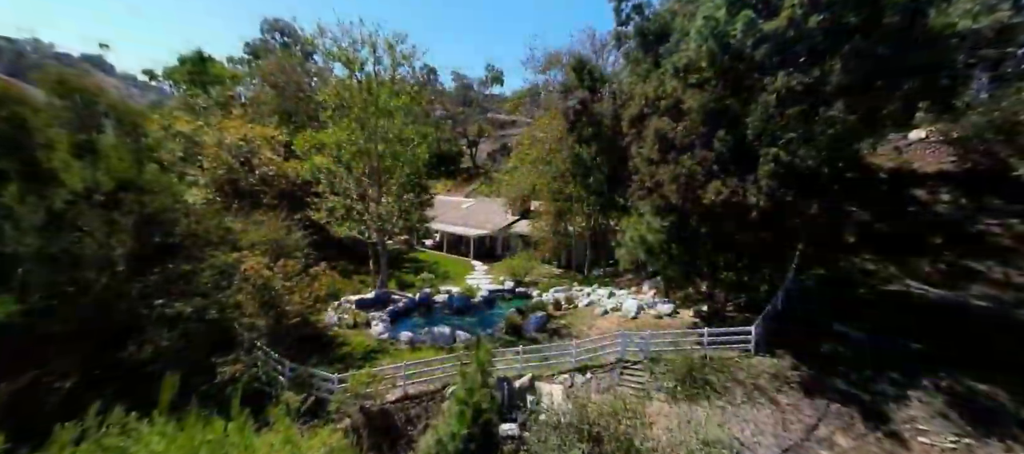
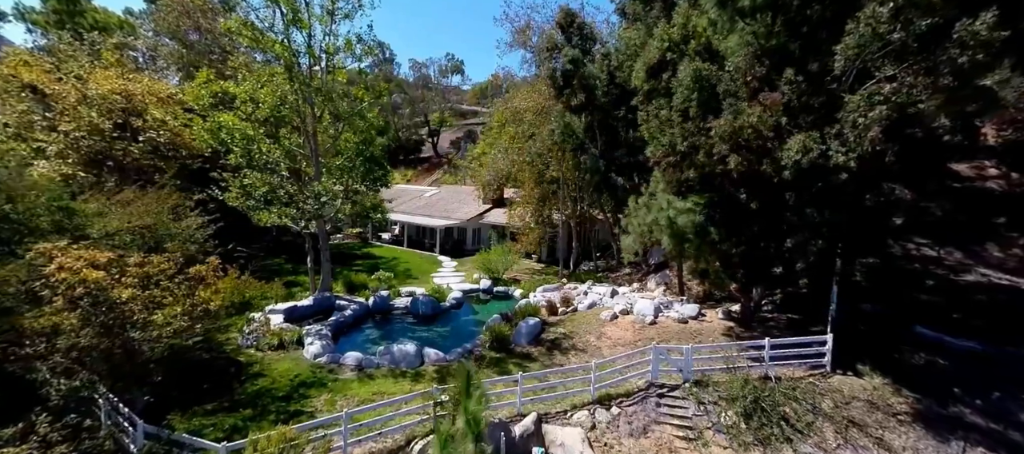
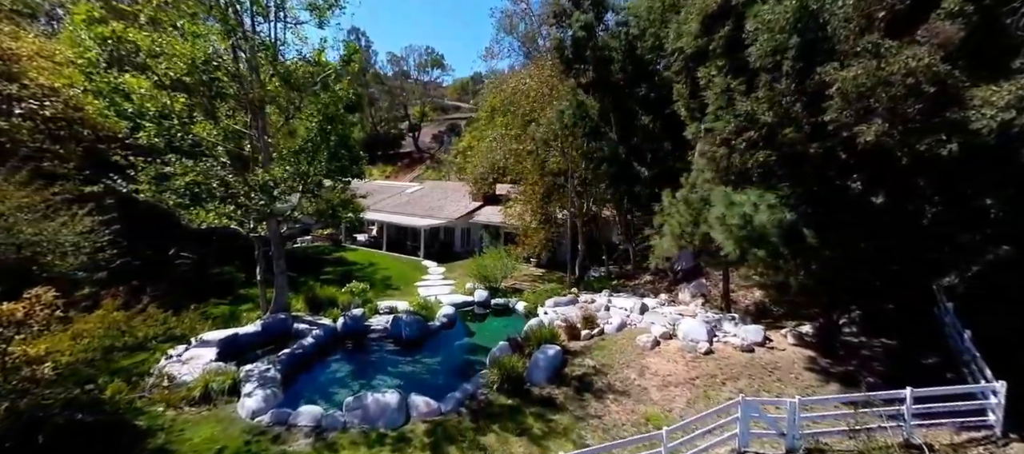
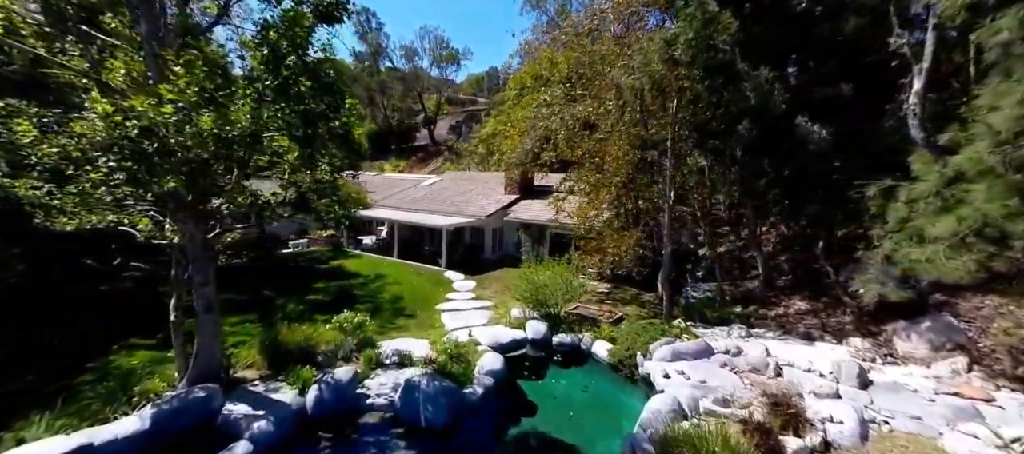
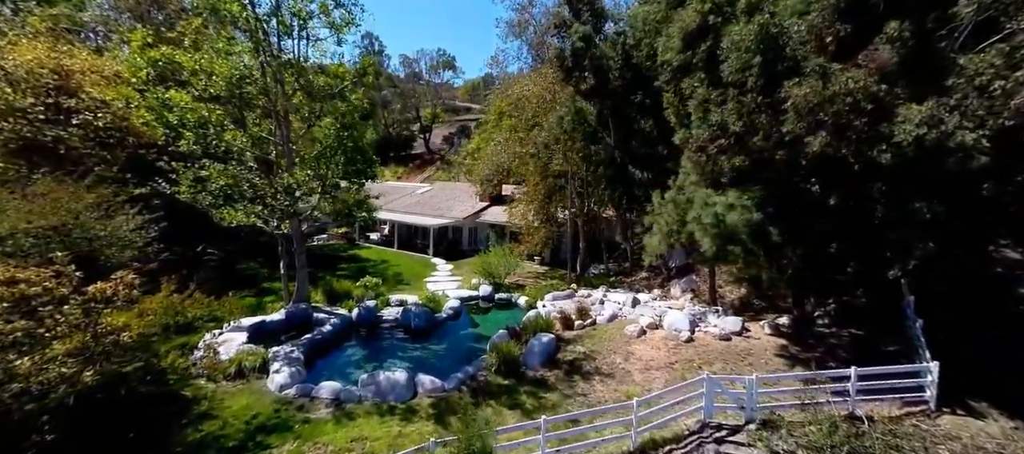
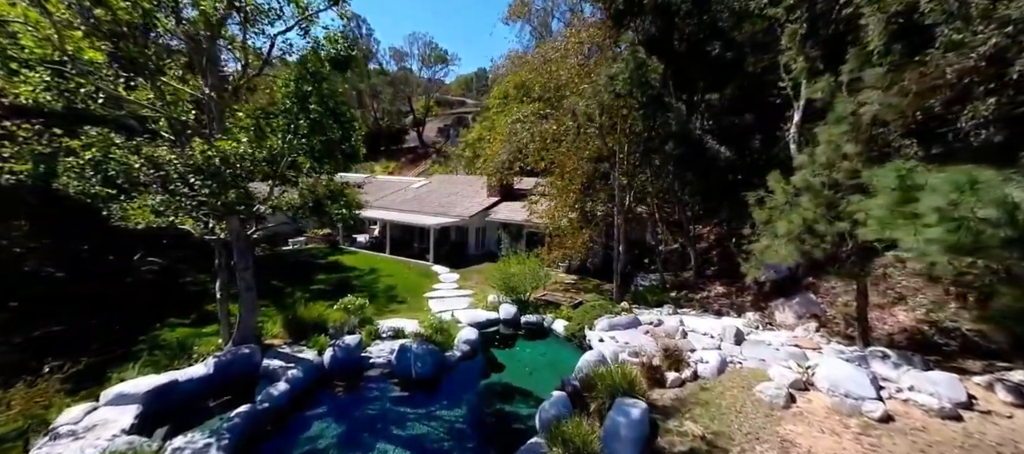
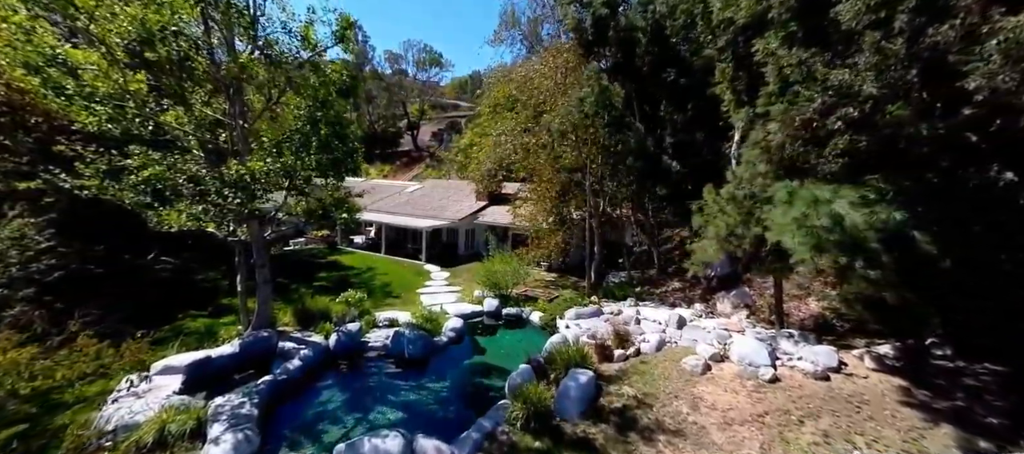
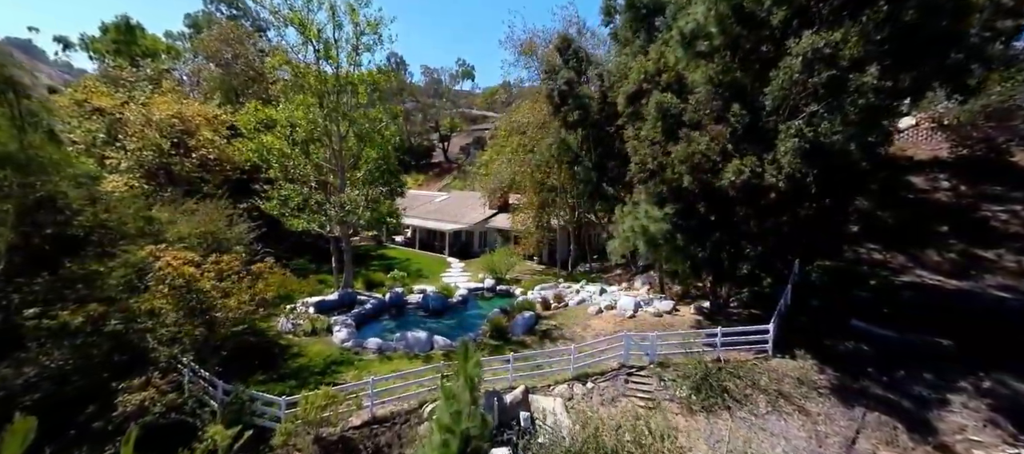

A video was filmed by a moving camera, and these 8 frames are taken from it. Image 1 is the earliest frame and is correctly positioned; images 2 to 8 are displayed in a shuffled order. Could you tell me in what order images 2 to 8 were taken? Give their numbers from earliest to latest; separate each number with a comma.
8, 2, 5, 3, 7, 6, 4
